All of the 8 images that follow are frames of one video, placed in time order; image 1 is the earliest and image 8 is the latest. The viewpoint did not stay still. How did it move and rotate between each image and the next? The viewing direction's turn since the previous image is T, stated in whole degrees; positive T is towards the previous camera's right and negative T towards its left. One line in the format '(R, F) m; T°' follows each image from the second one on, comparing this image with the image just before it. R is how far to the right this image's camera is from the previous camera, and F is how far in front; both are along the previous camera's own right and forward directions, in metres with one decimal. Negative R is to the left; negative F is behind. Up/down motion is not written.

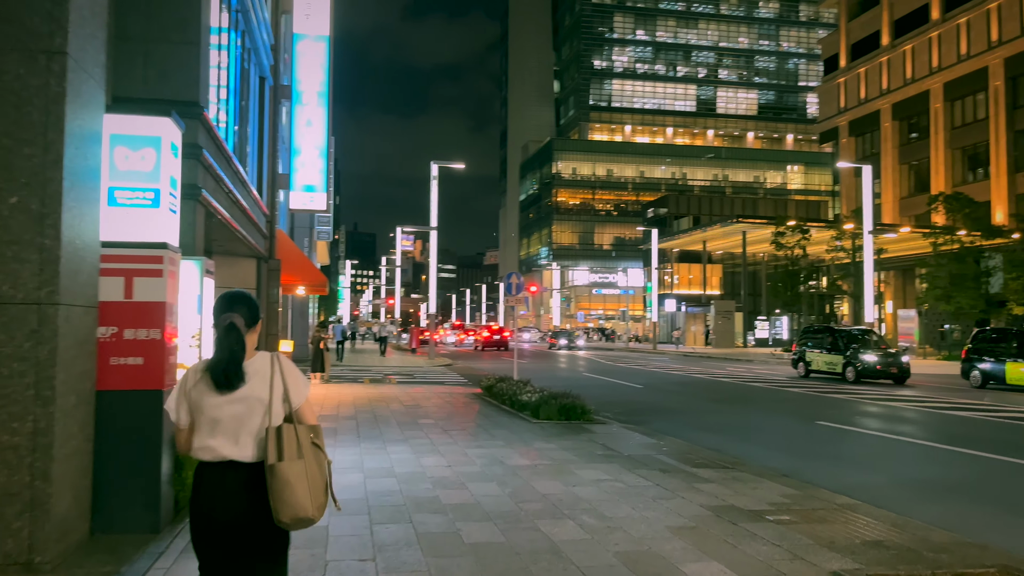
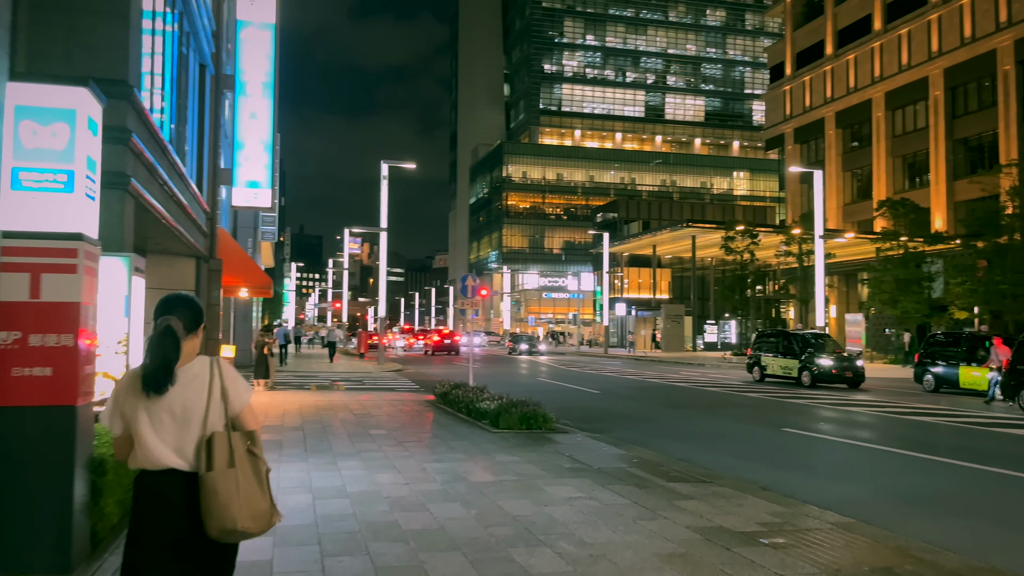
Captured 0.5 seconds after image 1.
(-0.1, +0.6) m; +4°
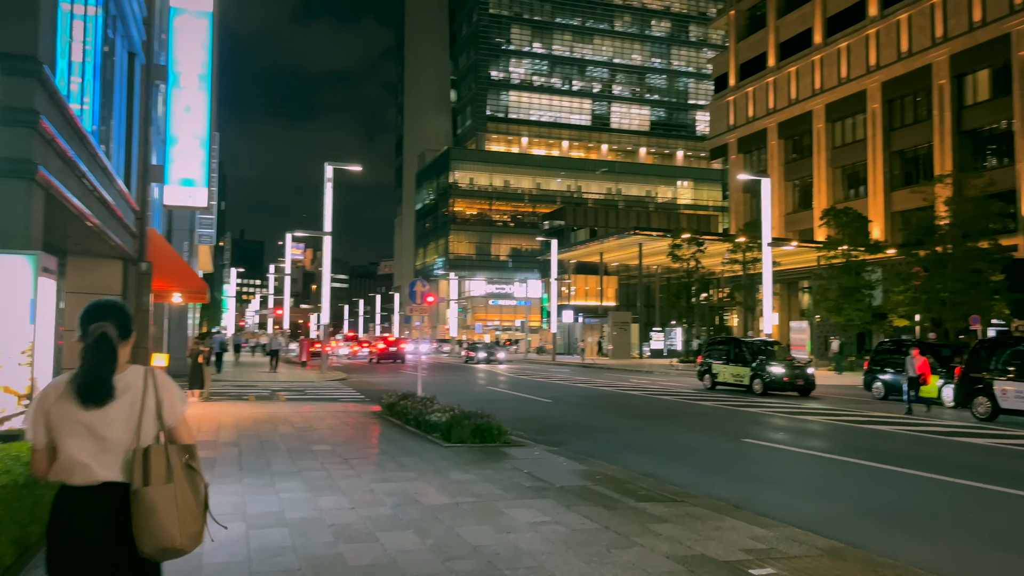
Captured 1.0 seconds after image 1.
(-0.1, +0.6) m; +4°
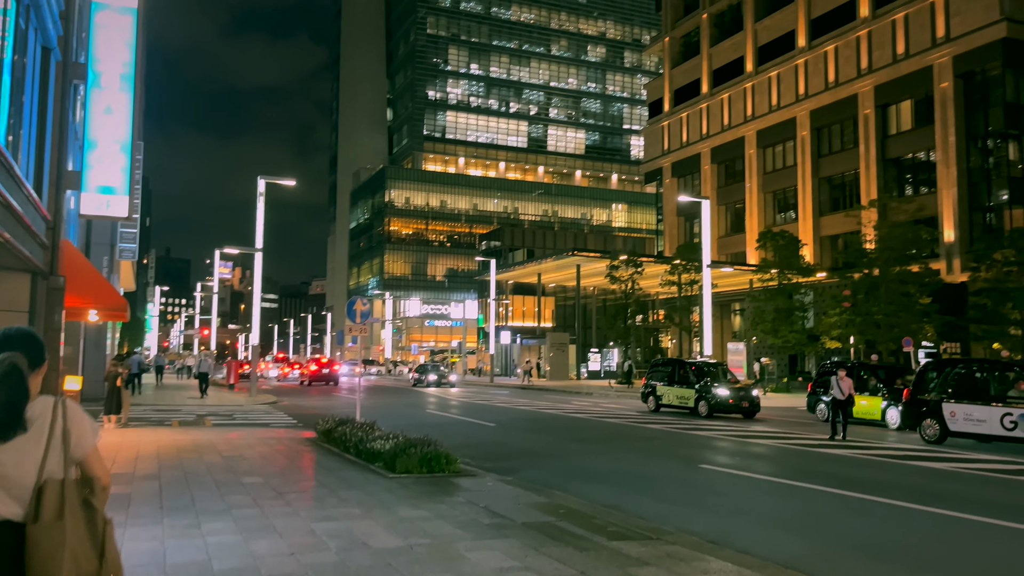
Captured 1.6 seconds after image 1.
(-0.2, +0.6) m; +5°
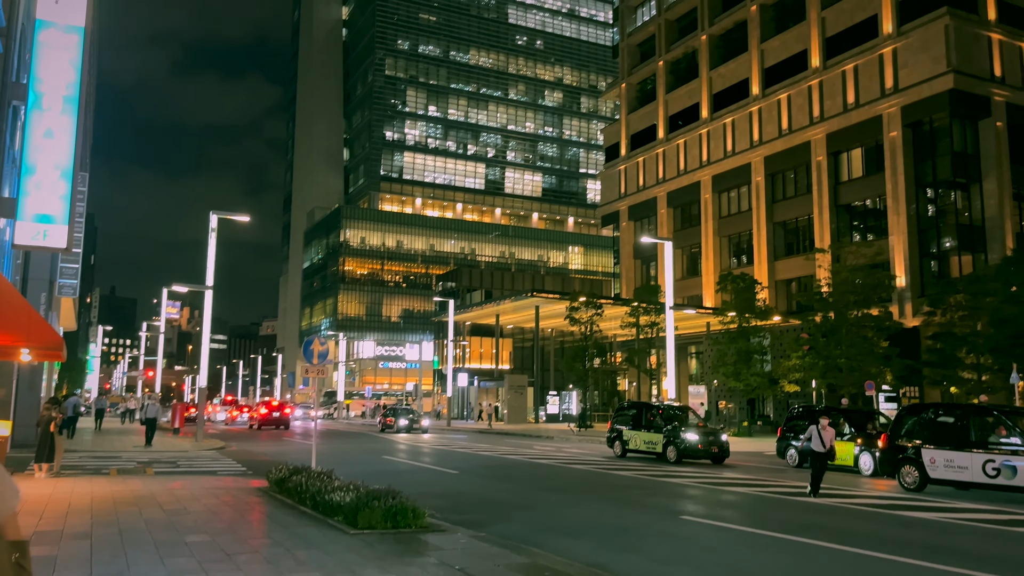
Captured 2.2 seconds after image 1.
(-0.2, +0.6) m; +3°
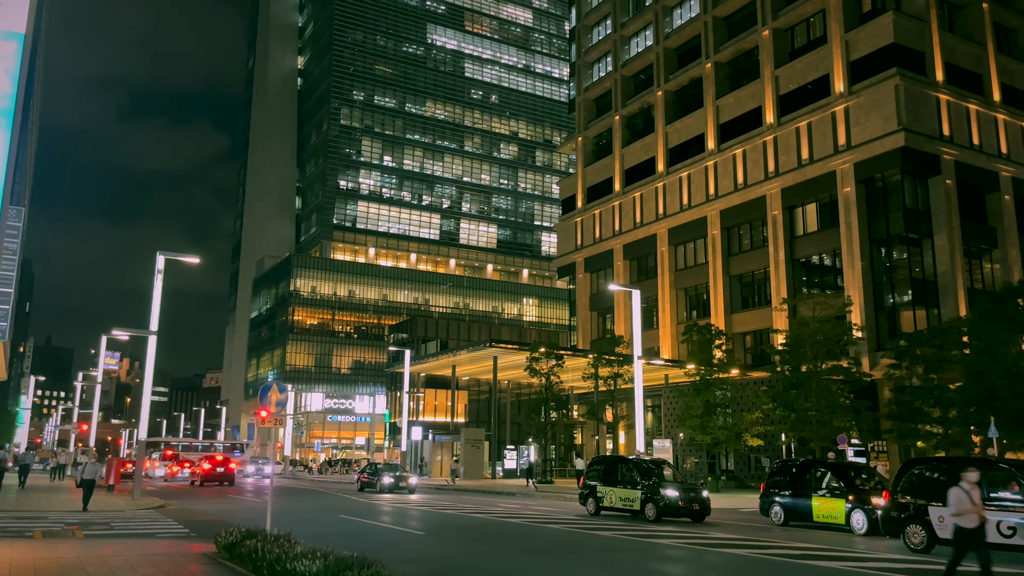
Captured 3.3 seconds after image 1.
(-0.4, +1.0) m; +3°
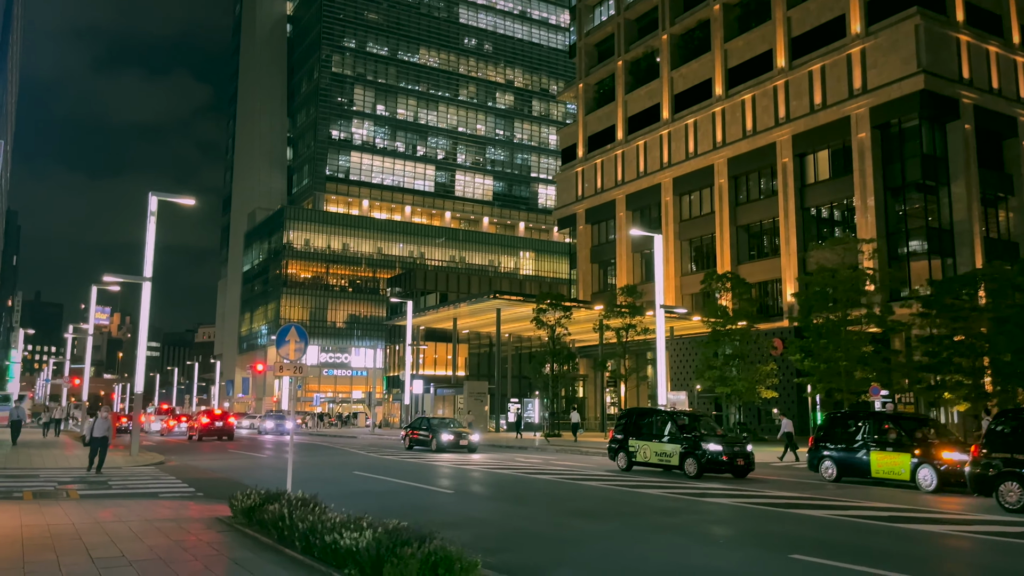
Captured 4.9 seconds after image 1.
(-0.8, +1.5) m; +1°
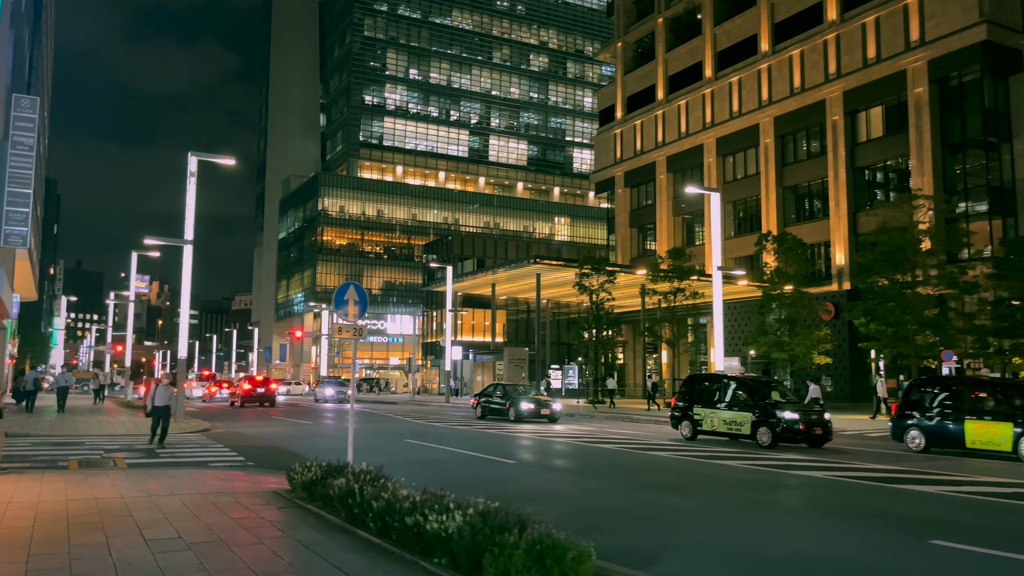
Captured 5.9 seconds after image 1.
(-0.5, +0.9) m; -2°
